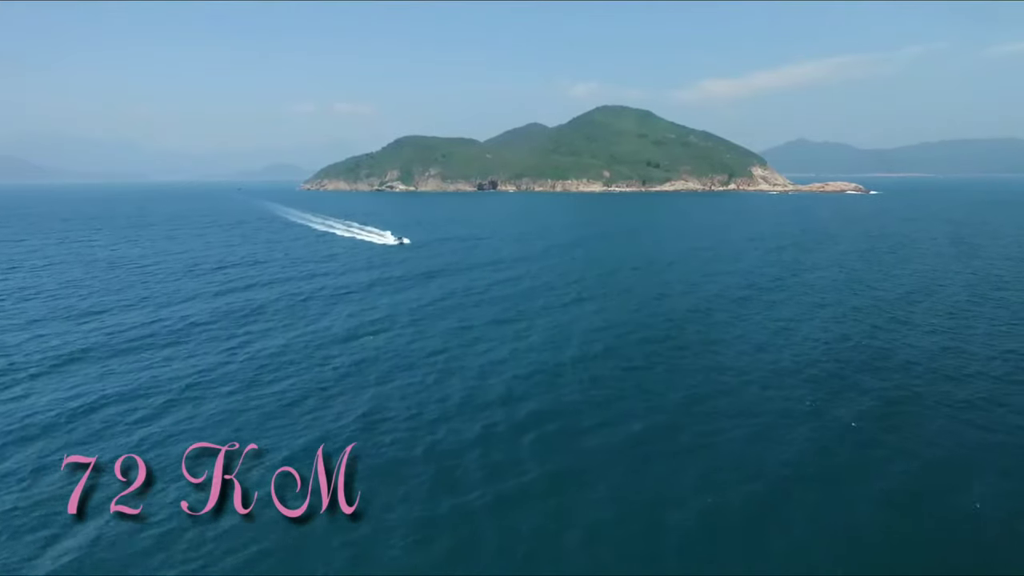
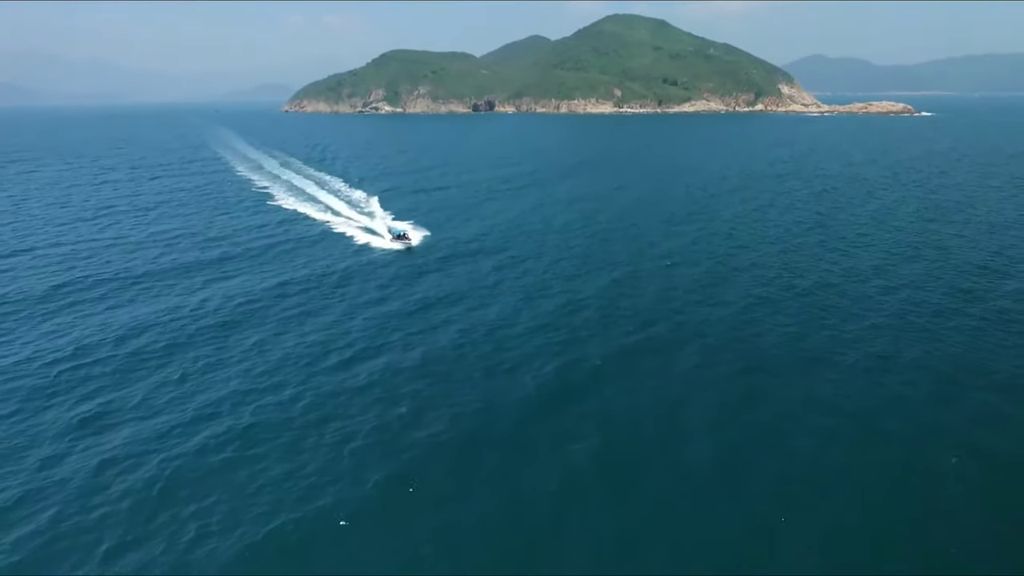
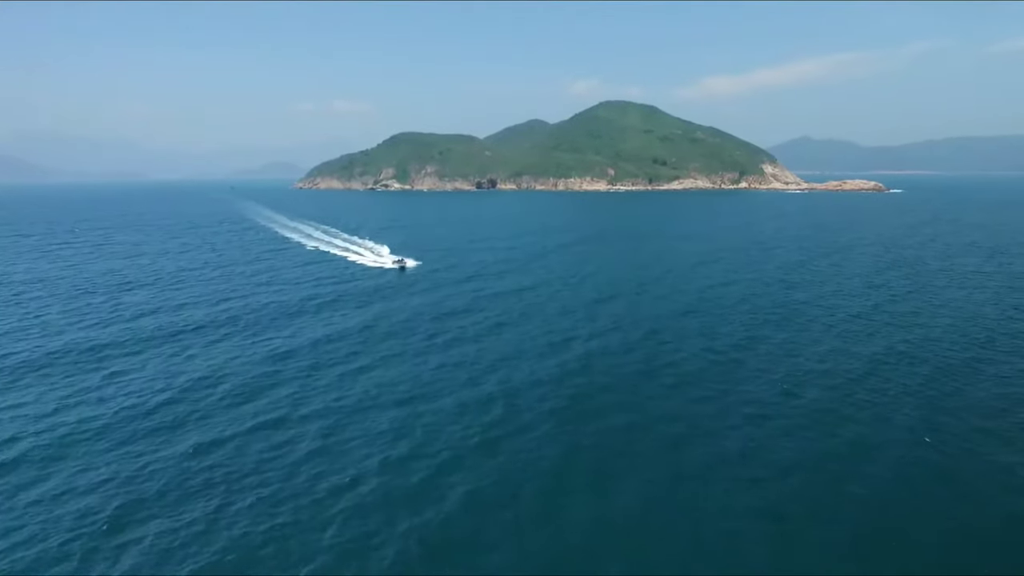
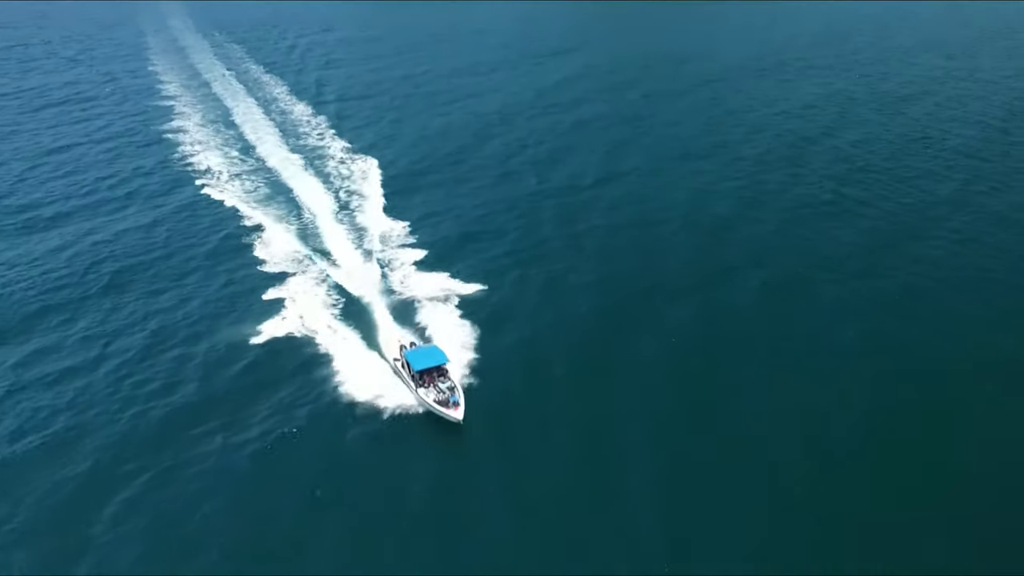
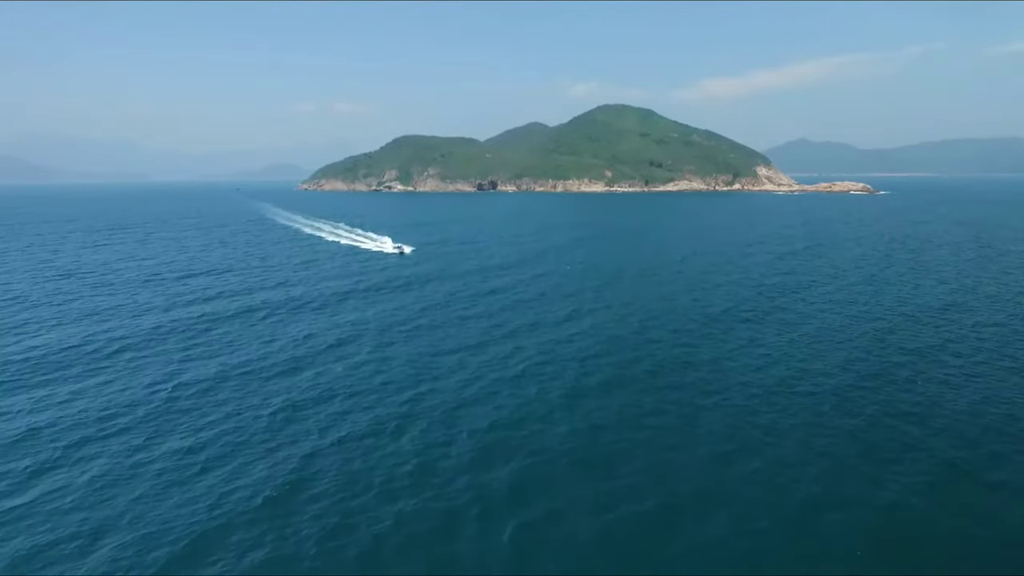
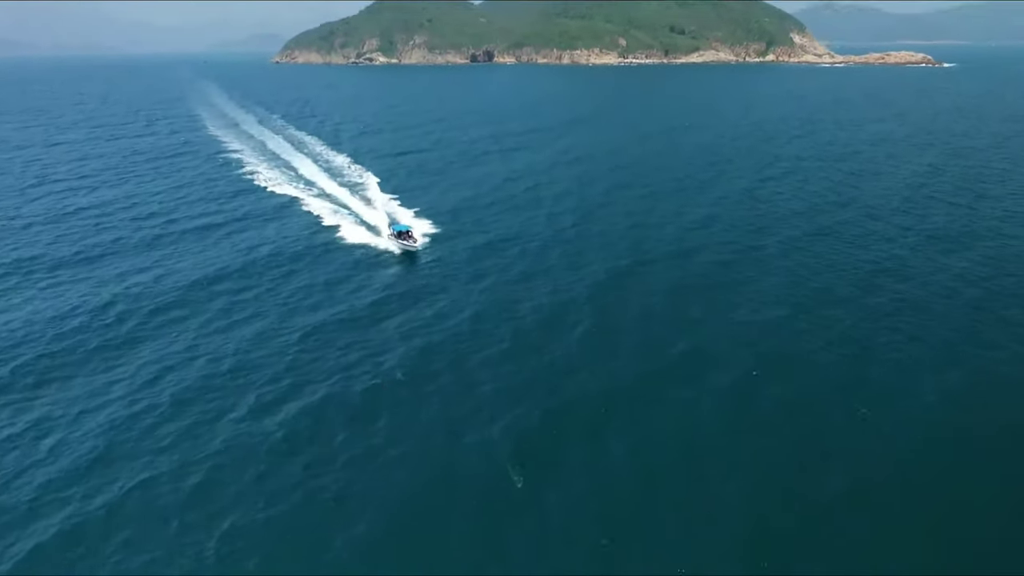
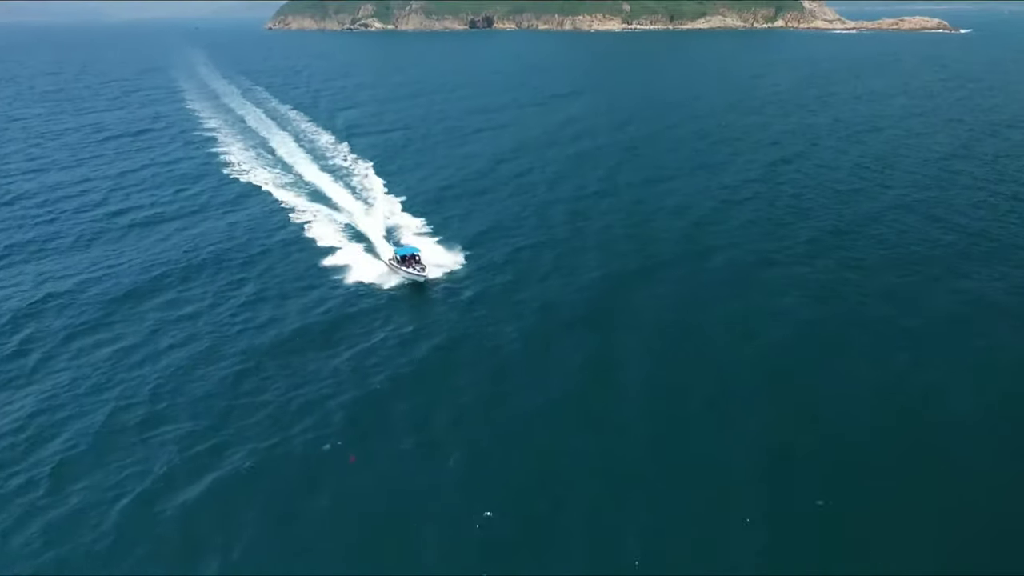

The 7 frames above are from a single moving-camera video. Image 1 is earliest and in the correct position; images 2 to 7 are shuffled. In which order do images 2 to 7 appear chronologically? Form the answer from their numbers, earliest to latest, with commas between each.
5, 3, 2, 6, 7, 4
